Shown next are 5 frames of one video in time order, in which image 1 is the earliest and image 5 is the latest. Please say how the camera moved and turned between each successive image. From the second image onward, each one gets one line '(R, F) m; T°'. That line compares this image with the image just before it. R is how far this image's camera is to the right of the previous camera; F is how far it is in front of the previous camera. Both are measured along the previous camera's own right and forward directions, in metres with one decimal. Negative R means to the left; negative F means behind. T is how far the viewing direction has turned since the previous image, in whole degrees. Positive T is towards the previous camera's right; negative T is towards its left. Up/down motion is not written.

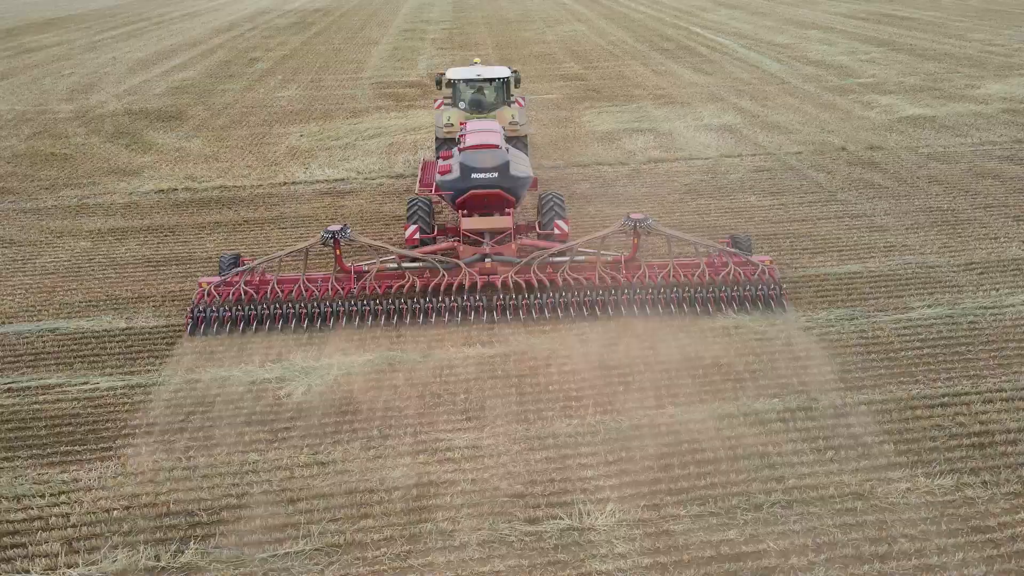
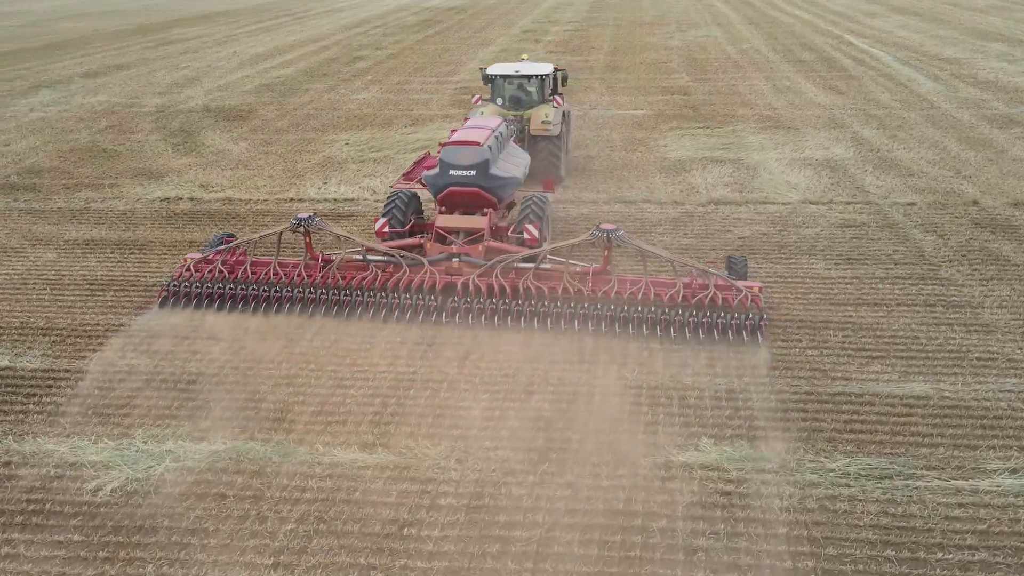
(+1.5, +1.5) m; -12°
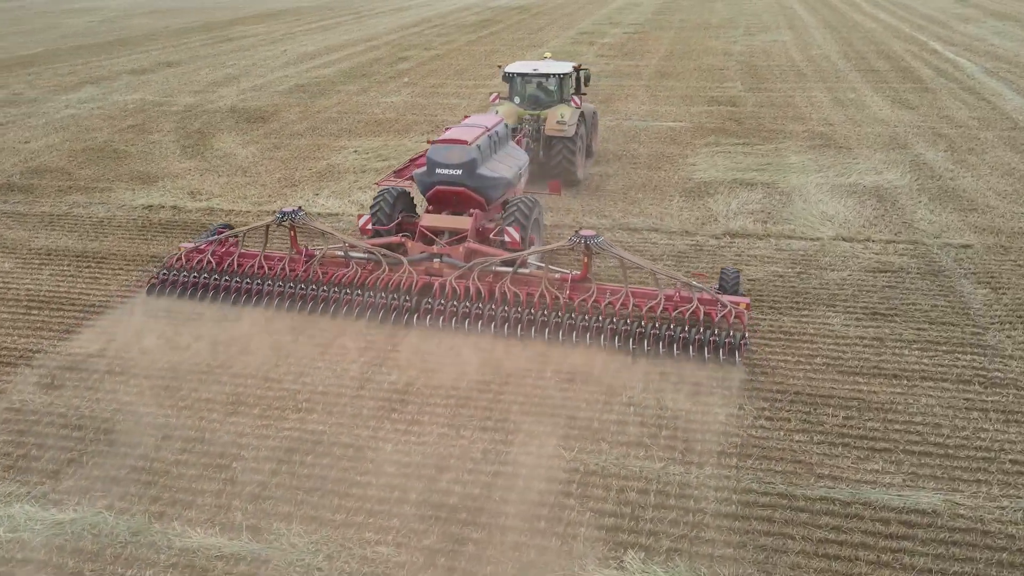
(+0.9, +0.8) m; -6°
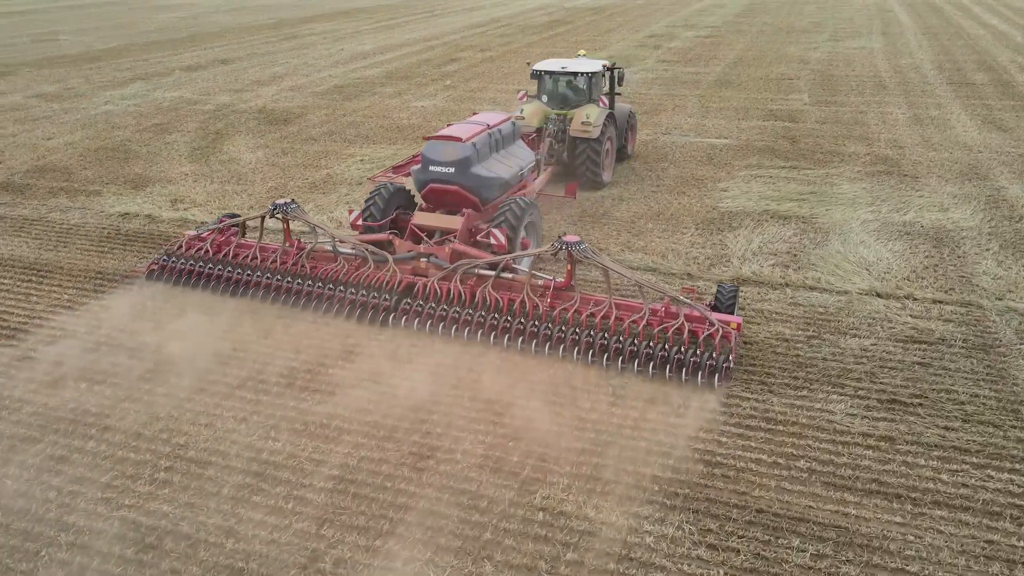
(+1.0, +1.0) m; -7°
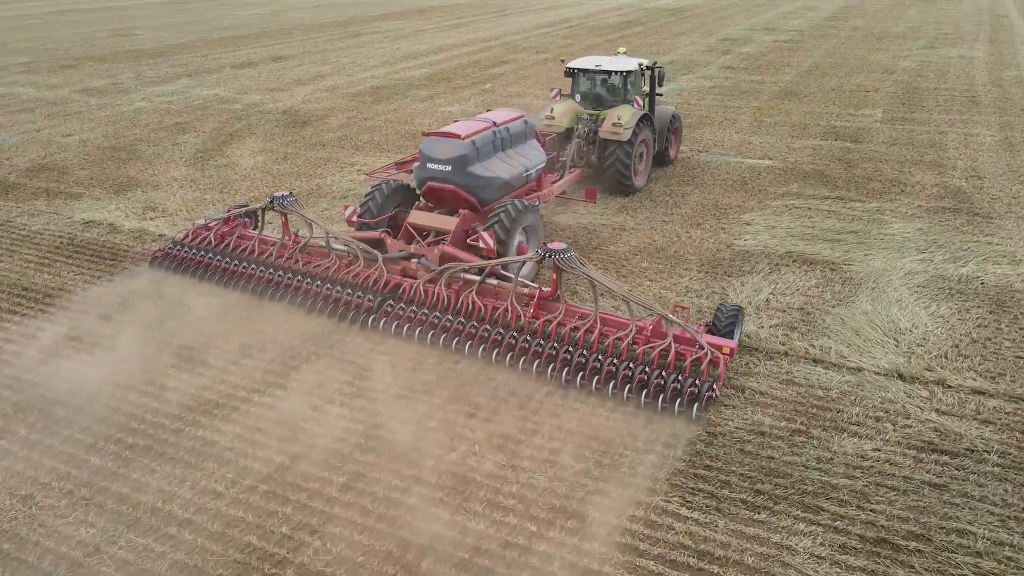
(+1.0, +1.0) m; -7°
